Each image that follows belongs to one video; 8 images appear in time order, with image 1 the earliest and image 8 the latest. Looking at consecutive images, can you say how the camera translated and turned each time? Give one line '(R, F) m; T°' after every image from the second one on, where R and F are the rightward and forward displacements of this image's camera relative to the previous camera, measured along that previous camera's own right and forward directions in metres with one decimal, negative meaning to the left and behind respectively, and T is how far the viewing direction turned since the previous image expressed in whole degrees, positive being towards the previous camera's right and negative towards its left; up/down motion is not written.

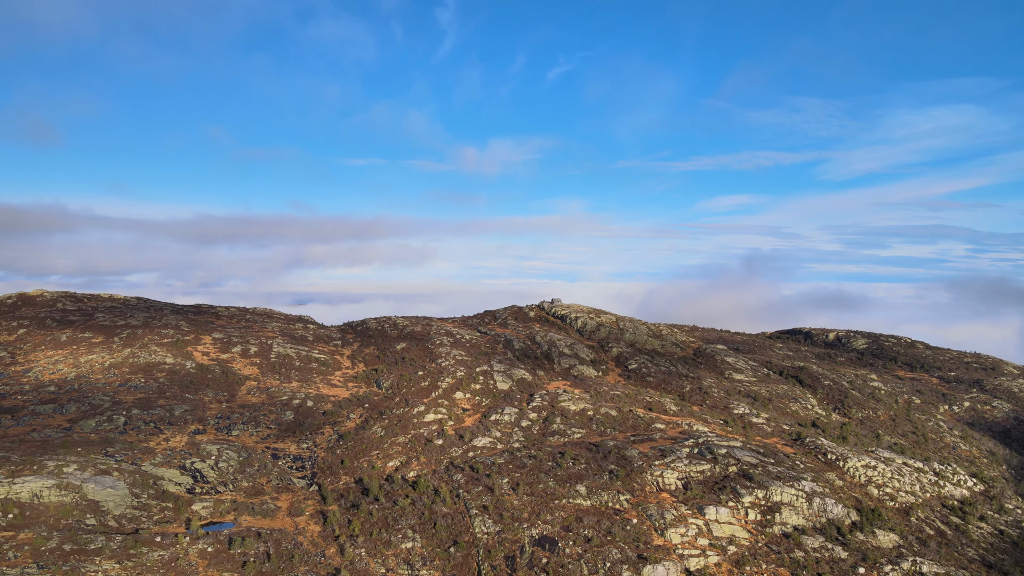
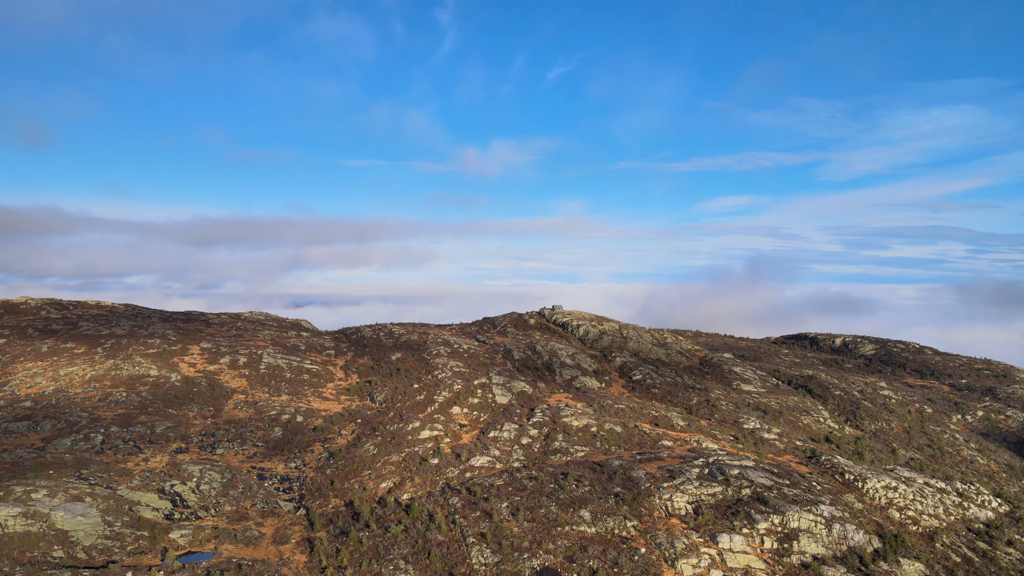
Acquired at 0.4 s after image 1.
(0.0, +2.1) m; 0°
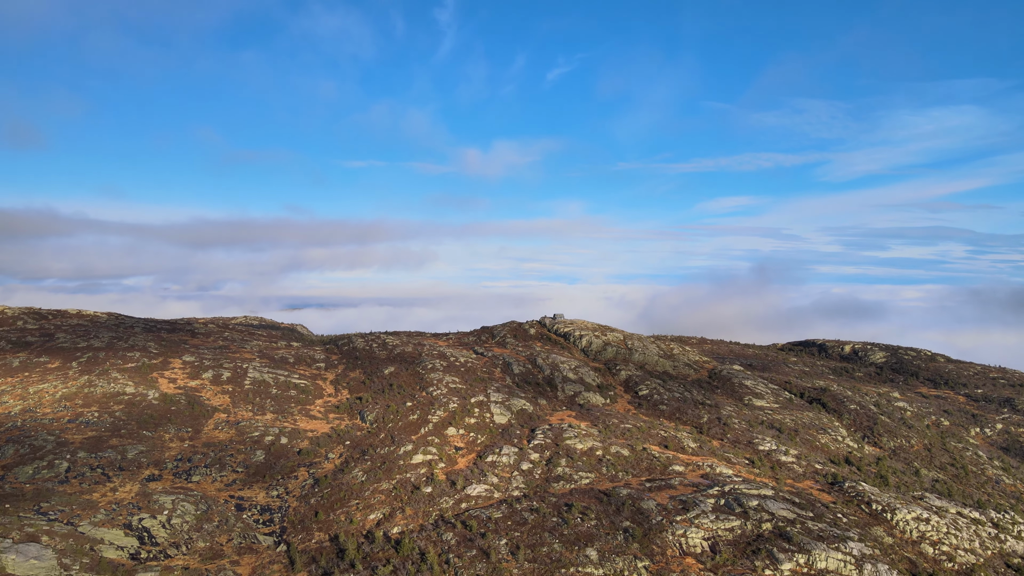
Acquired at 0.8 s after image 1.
(0.0, +2.9) m; 0°
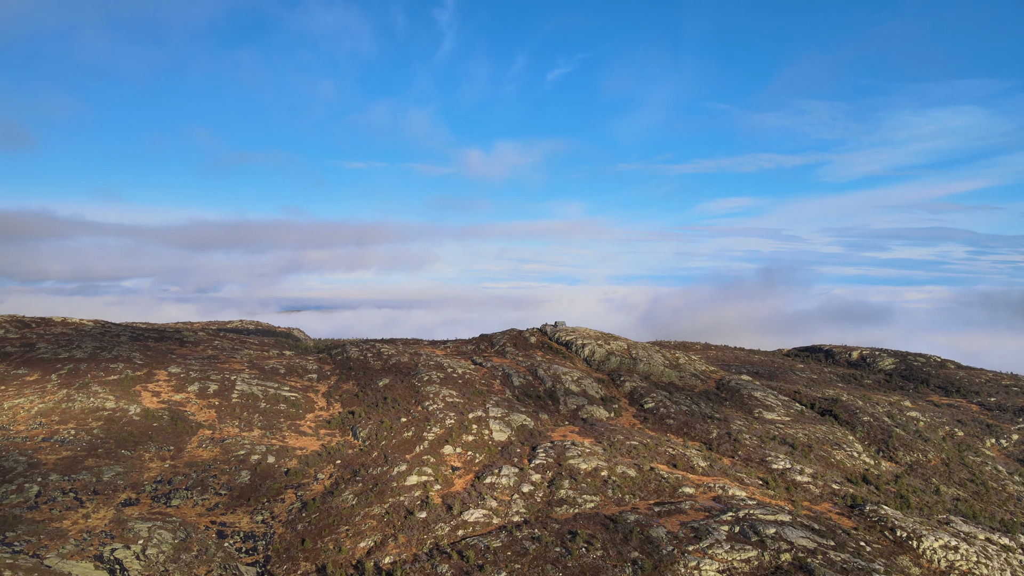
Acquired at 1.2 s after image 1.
(0.0, +2.2) m; 0°
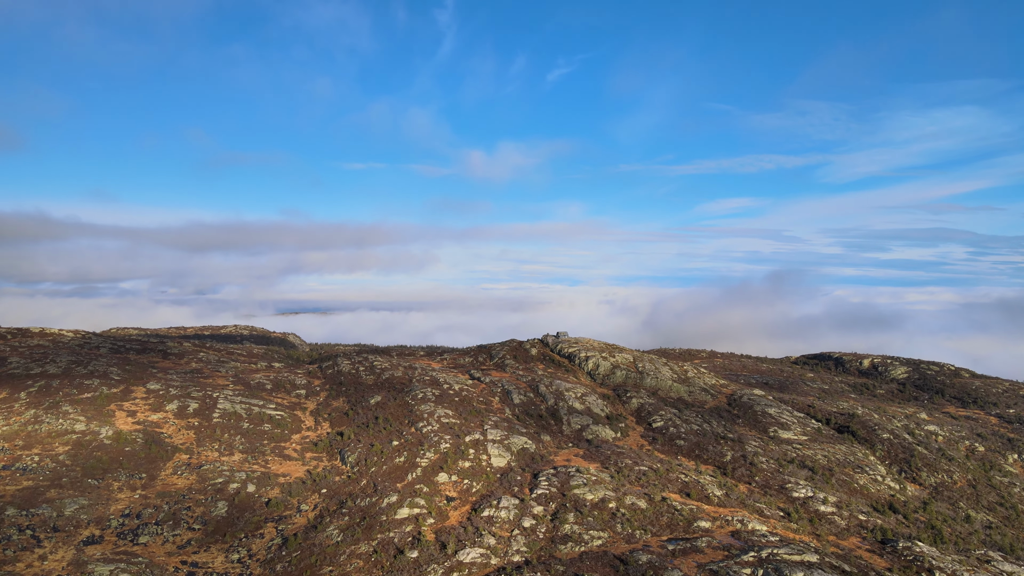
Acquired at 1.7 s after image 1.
(0.0, +2.9) m; 0°
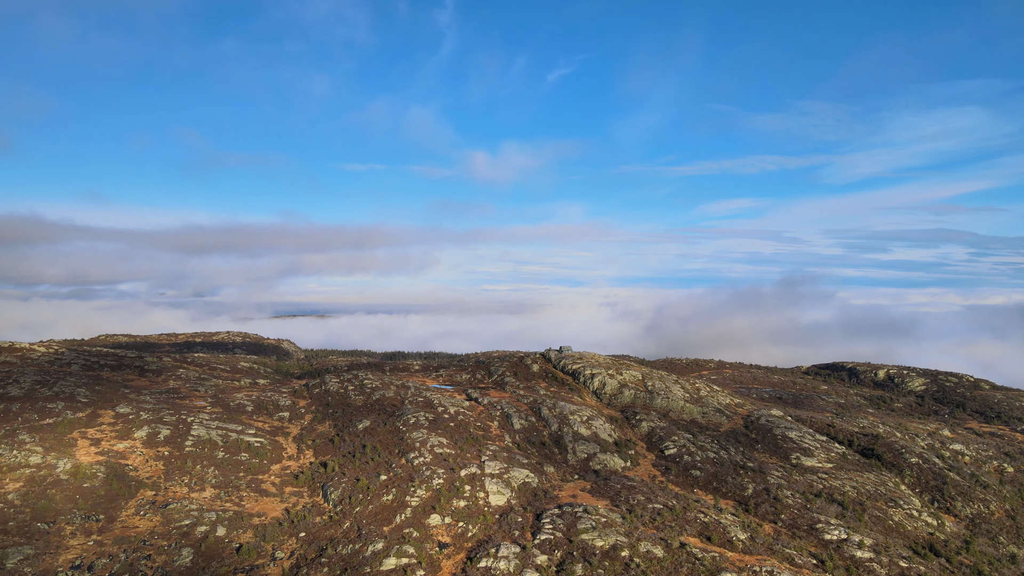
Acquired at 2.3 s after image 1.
(0.0, +3.7) m; 0°
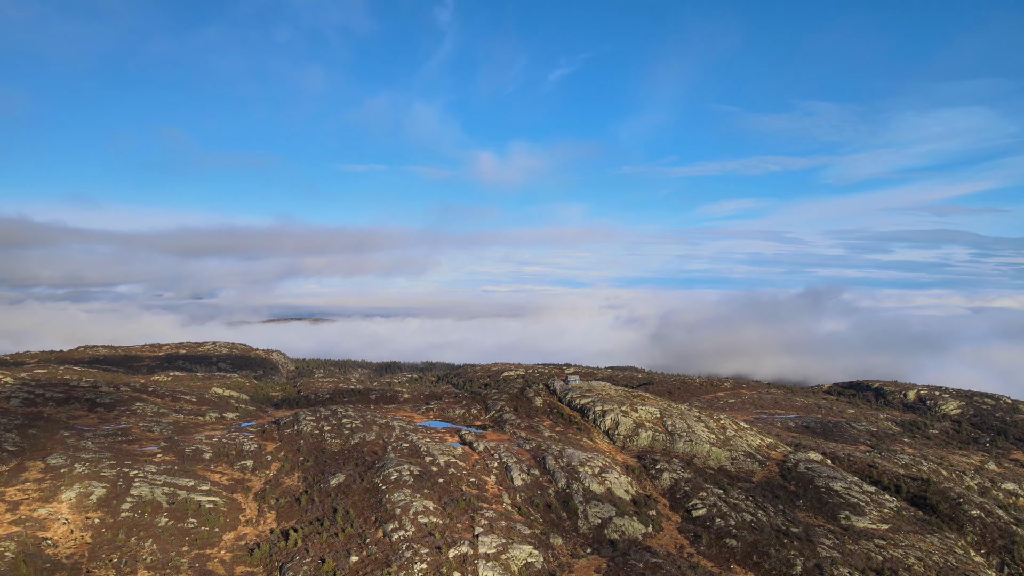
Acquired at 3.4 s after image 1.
(0.0, +6.5) m; 0°
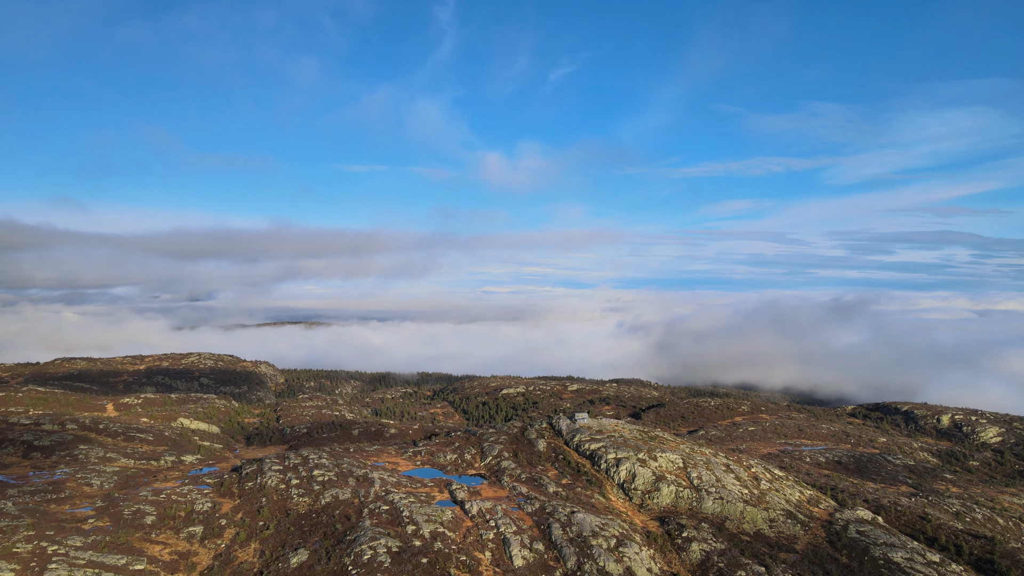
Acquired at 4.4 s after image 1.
(0.0, +6.4) m; 0°
